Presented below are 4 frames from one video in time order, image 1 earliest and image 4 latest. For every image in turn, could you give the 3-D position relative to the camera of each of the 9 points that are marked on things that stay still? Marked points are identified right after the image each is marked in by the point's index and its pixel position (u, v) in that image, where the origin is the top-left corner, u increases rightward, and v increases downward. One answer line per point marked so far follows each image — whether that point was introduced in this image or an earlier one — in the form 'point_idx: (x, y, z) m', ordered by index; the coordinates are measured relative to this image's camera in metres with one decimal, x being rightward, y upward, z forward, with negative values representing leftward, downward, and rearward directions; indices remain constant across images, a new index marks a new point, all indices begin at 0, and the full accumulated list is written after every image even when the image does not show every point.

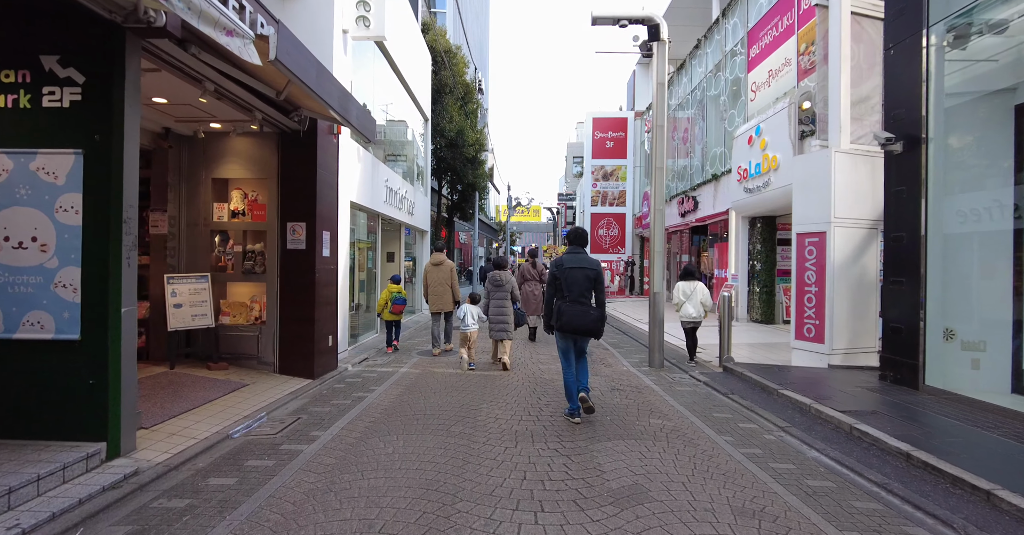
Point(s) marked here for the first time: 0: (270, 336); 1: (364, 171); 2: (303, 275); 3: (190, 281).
0: (-3.3, -0.9, +7.3) m
1: (-2.8, +1.8, +10.1) m
2: (-2.8, -0.1, +7.2) m
3: (-4.1, -0.2, +6.9) m
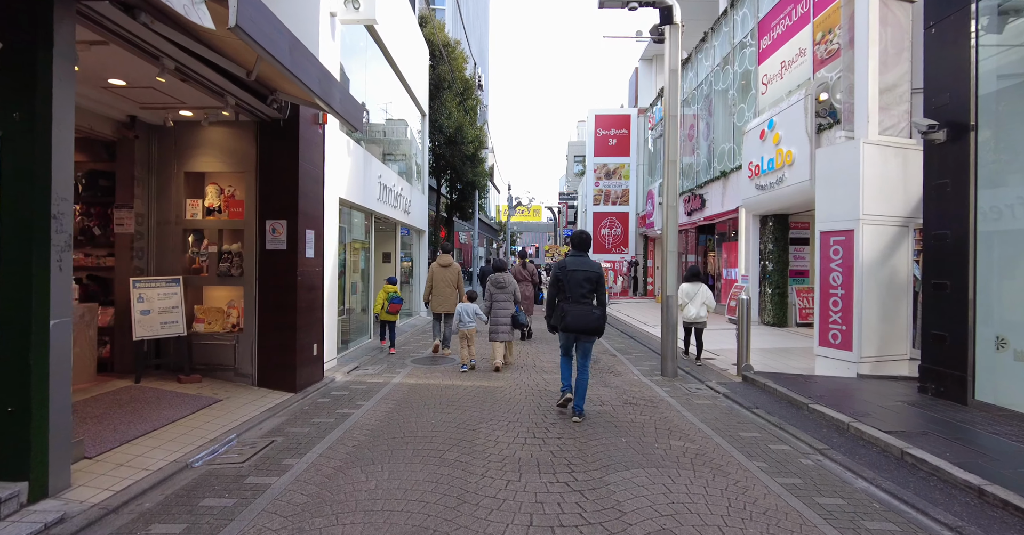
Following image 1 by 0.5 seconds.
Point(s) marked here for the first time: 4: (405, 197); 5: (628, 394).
0: (-3.2, -1.0, +6.6) m
1: (-2.8, +1.8, +9.5) m
2: (-2.8, -0.1, +6.6) m
3: (-4.1, -0.2, +6.3) m
4: (-2.7, +1.8, +13.8) m
5: (+1.5, -1.7, +7.1) m
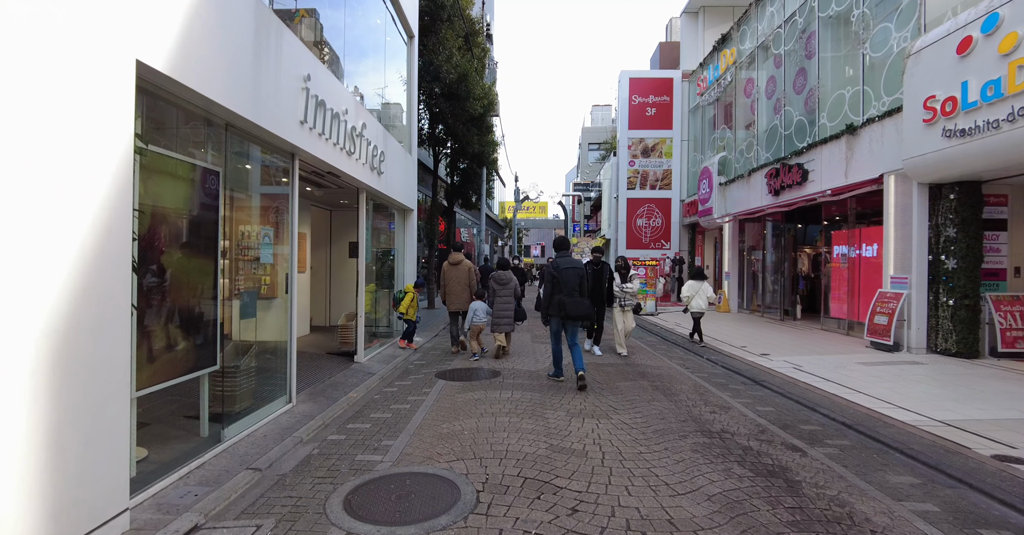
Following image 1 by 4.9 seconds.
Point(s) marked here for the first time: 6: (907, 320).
0: (-2.6, -0.9, +1.1) m
1: (-2.2, +1.8, +4.0) m
2: (-2.2, -0.1, +1.1) m
3: (-3.5, -0.1, +0.8) m
4: (-2.1, +1.8, +8.3) m
5: (+2.1, -1.6, +1.6) m
6: (+7.5, -1.0, +10.3) m
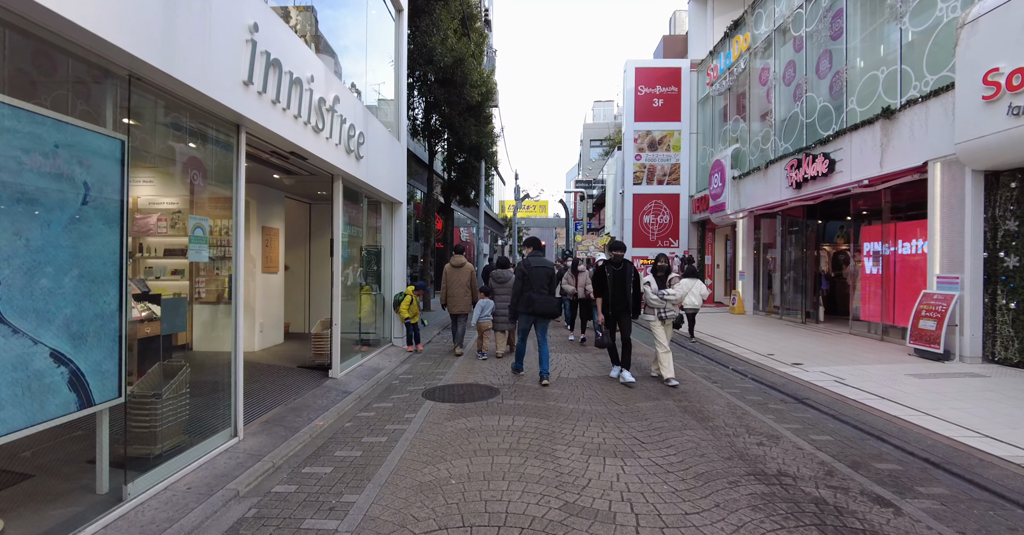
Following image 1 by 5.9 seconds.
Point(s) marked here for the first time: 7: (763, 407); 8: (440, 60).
0: (-2.6, -0.9, 0.0) m
1: (-2.2, +1.9, +2.8) m
2: (-2.2, -0.1, -0.1) m
3: (-3.5, -0.1, -0.4) m
4: (-2.1, +1.9, +7.1) m
5: (+2.1, -1.6, +0.4) m
6: (+7.5, -1.0, +9.1) m
7: (+3.1, -1.7, +6.5) m
8: (-2.0, +5.6, +14.8) m
